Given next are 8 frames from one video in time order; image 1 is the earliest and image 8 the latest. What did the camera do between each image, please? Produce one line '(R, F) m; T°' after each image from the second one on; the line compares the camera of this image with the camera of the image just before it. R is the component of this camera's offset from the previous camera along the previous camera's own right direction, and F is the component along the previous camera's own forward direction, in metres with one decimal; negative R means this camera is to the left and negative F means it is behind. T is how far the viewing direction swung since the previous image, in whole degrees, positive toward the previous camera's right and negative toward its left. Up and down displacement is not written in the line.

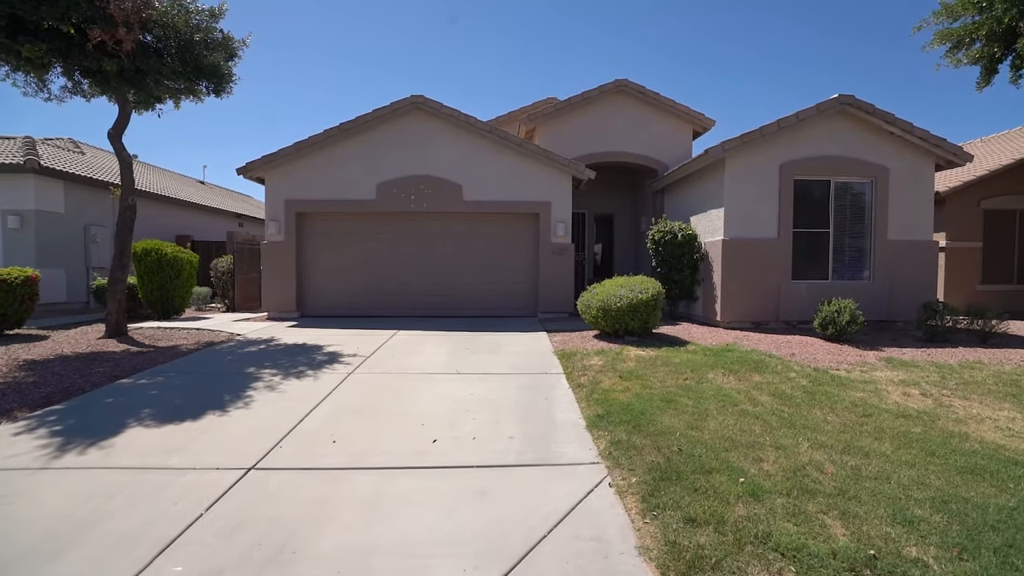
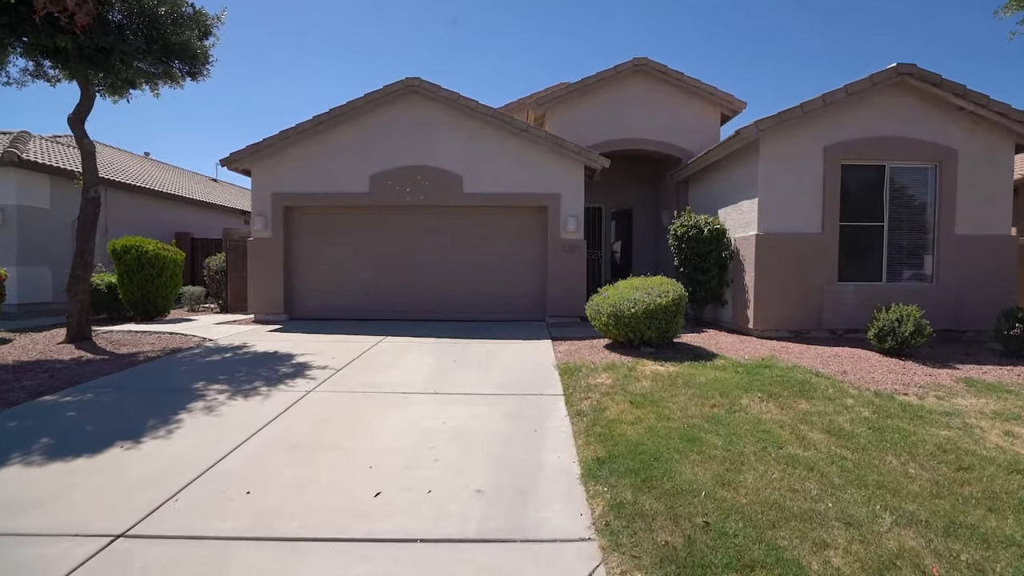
(+0.4, +1.3) m; -3°
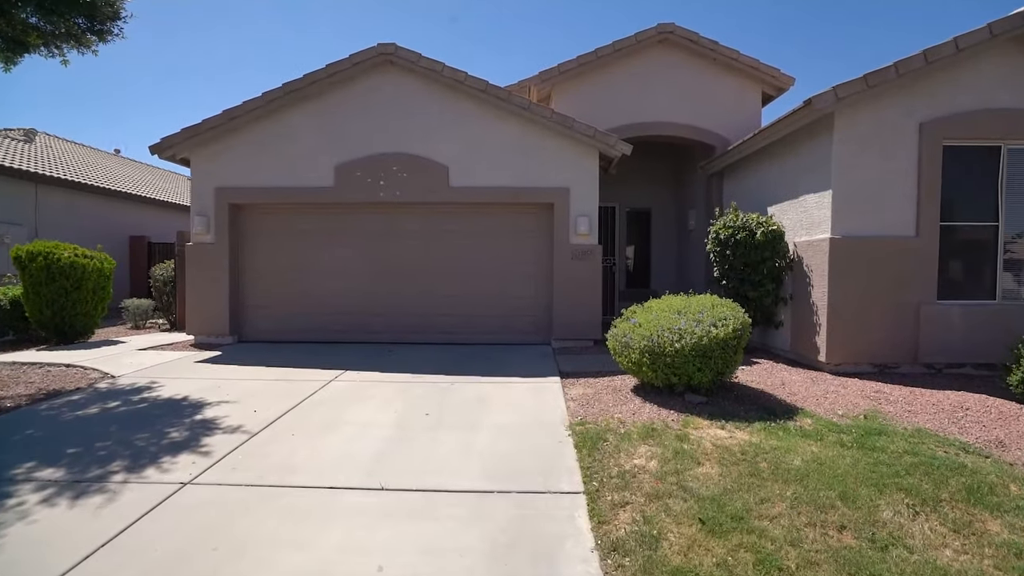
(+0.1, +2.4) m; 0°
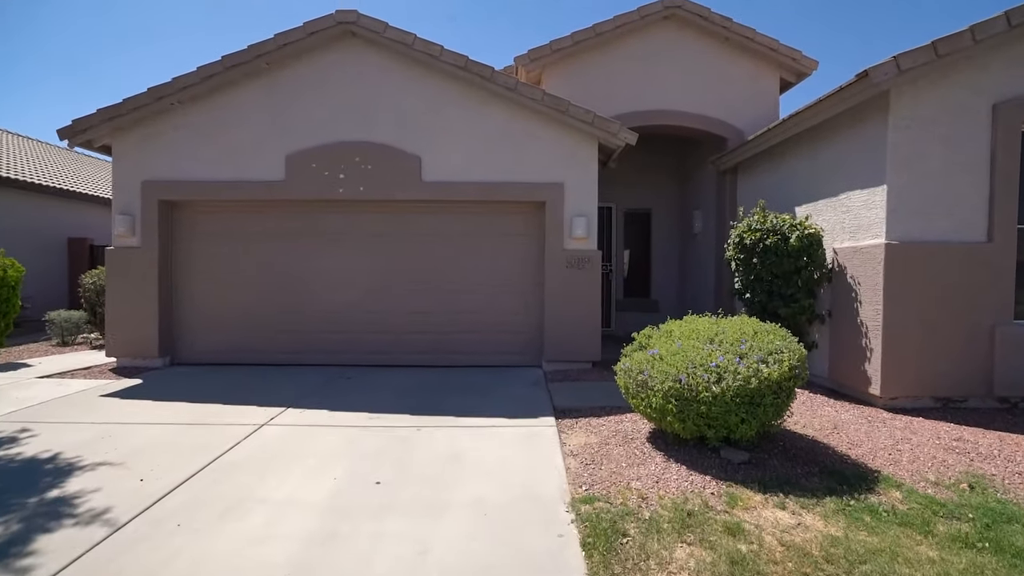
(+0.1, +1.5) m; +1°
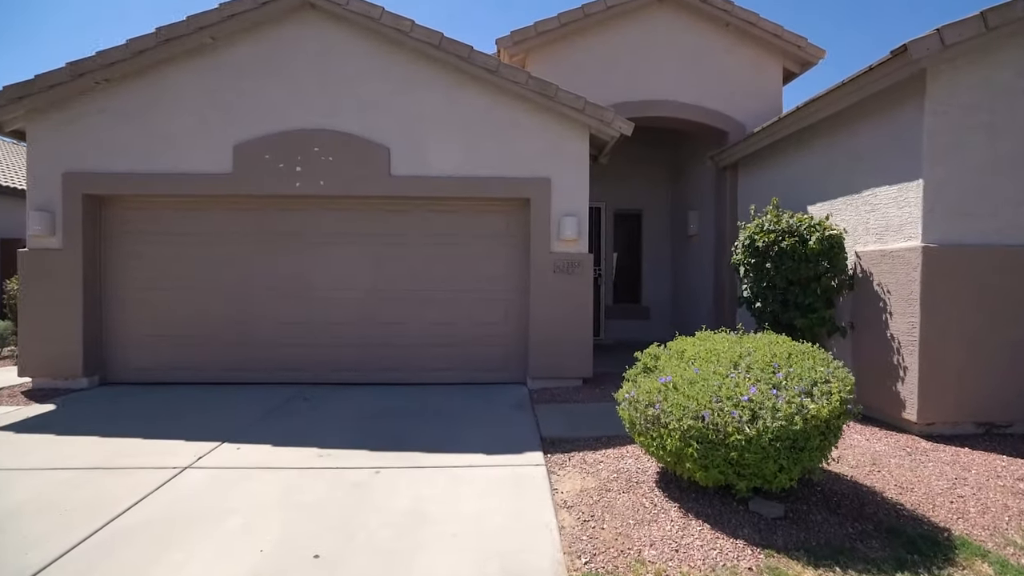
(0.0, +1.0) m; +2°
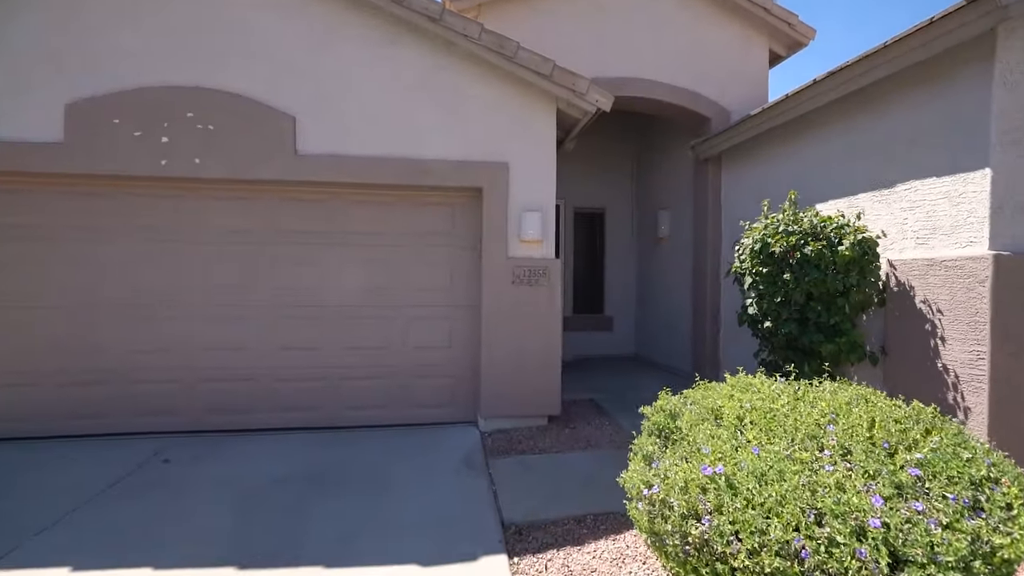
(0.0, +1.7) m; +6°
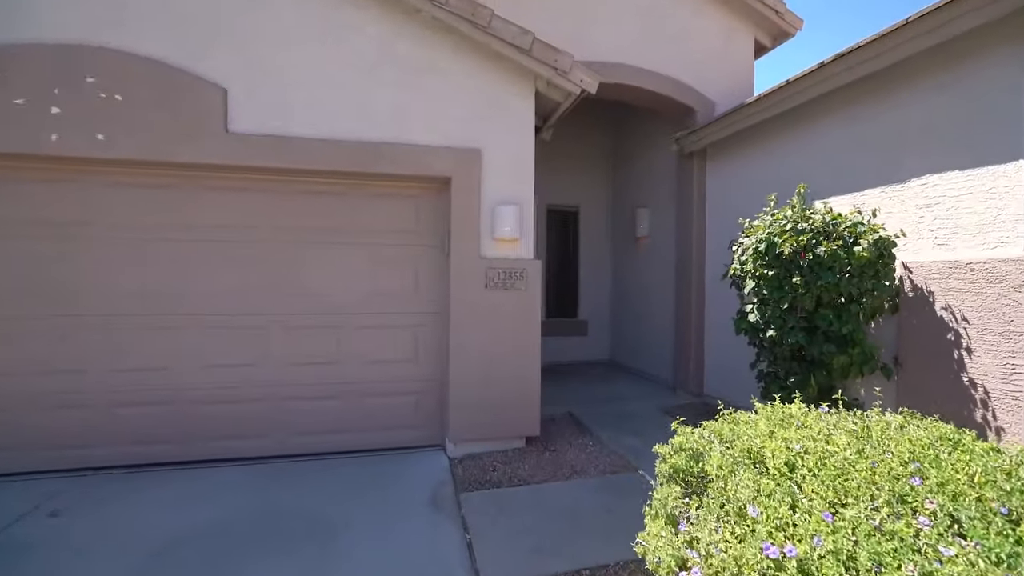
(-0.1, +0.8) m; +4°
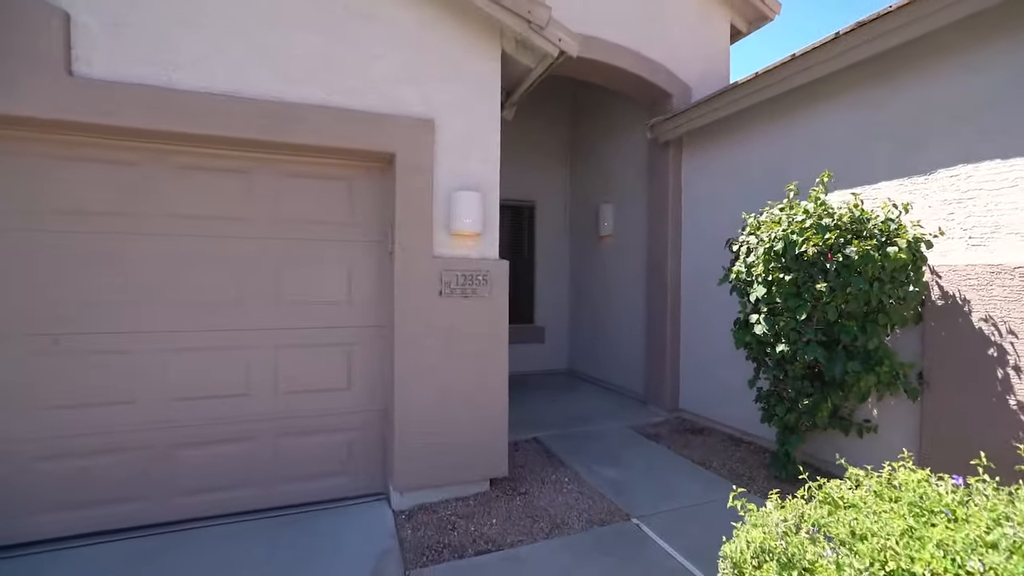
(-0.2, +1.1) m; +7°
